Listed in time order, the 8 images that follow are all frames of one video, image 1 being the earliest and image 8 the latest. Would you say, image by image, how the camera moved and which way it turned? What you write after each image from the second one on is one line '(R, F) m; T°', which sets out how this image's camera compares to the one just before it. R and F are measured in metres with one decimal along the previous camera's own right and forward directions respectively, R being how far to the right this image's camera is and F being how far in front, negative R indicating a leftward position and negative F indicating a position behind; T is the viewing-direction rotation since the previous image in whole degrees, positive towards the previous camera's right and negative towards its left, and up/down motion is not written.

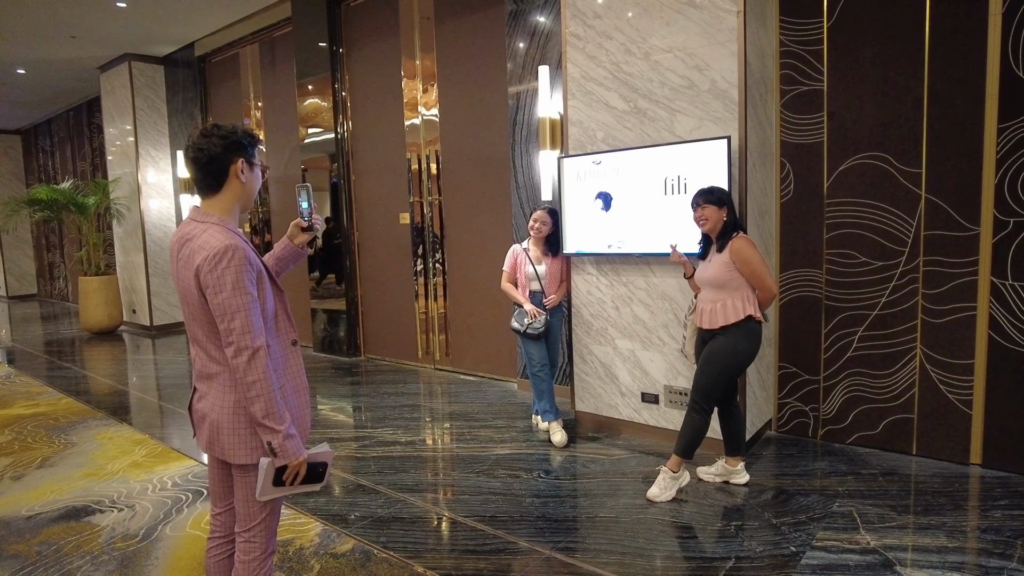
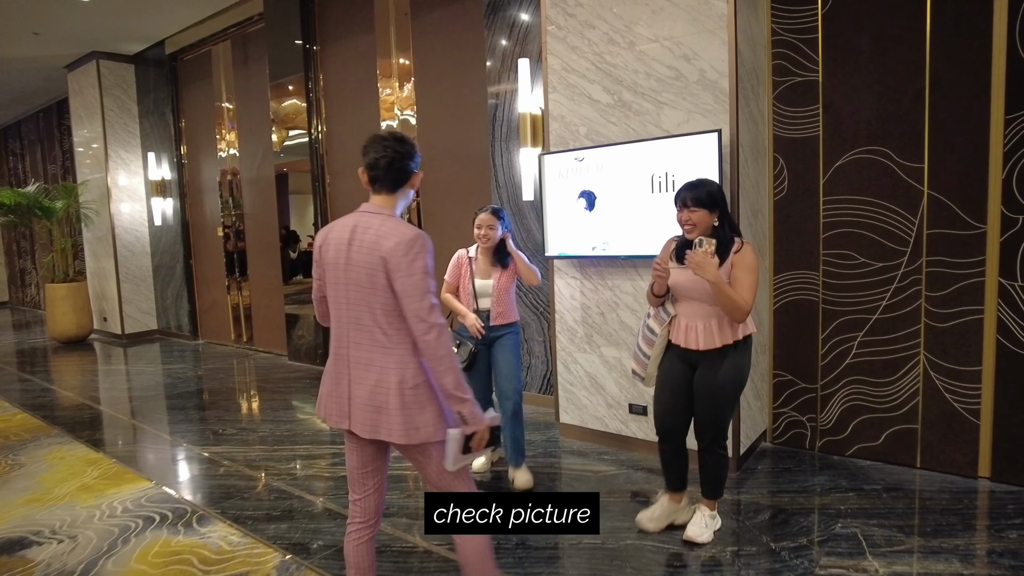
(+0.1, +0.2) m; +1°
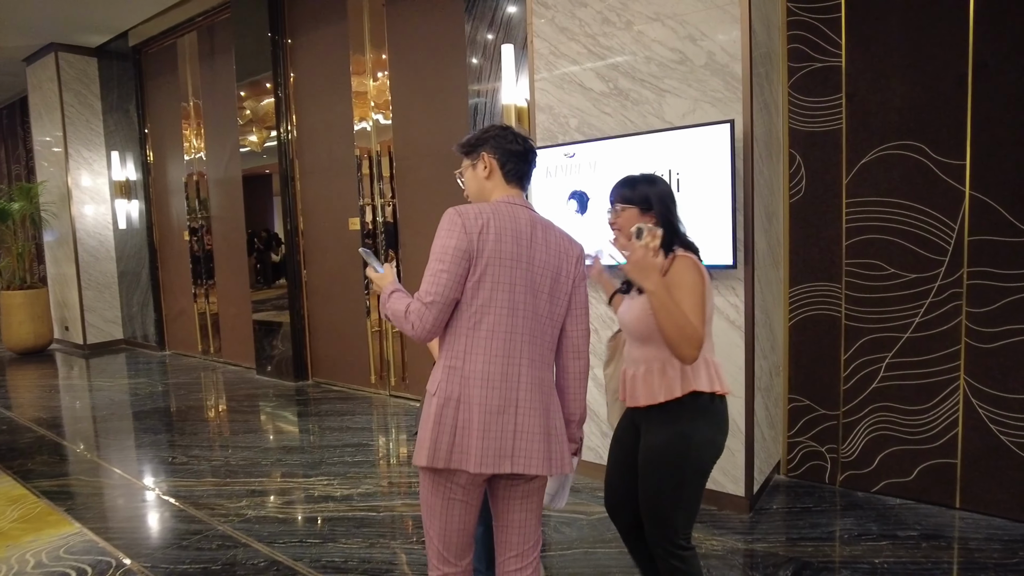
(0.0, +0.4) m; +1°
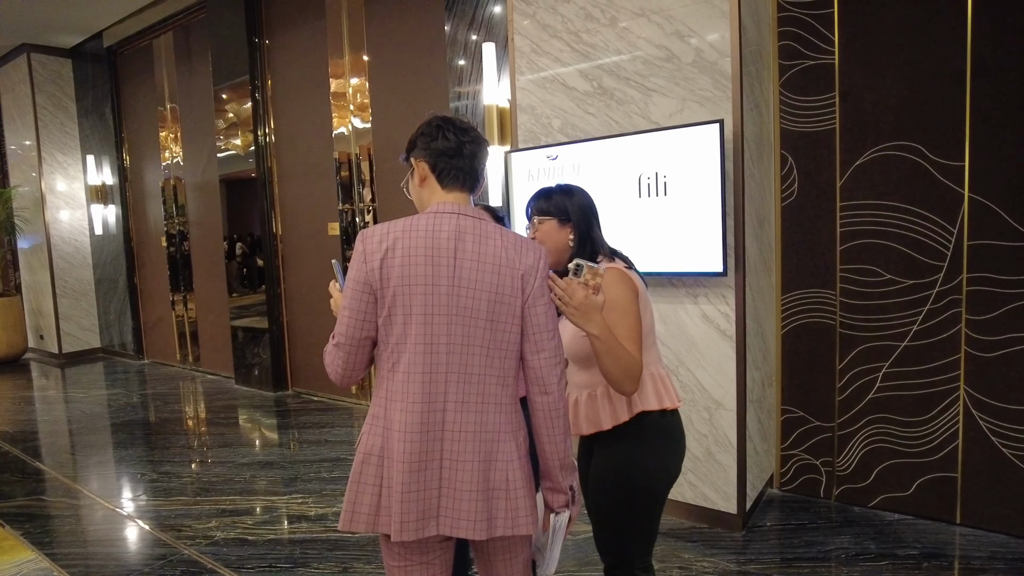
(0.0, +0.1) m; +1°
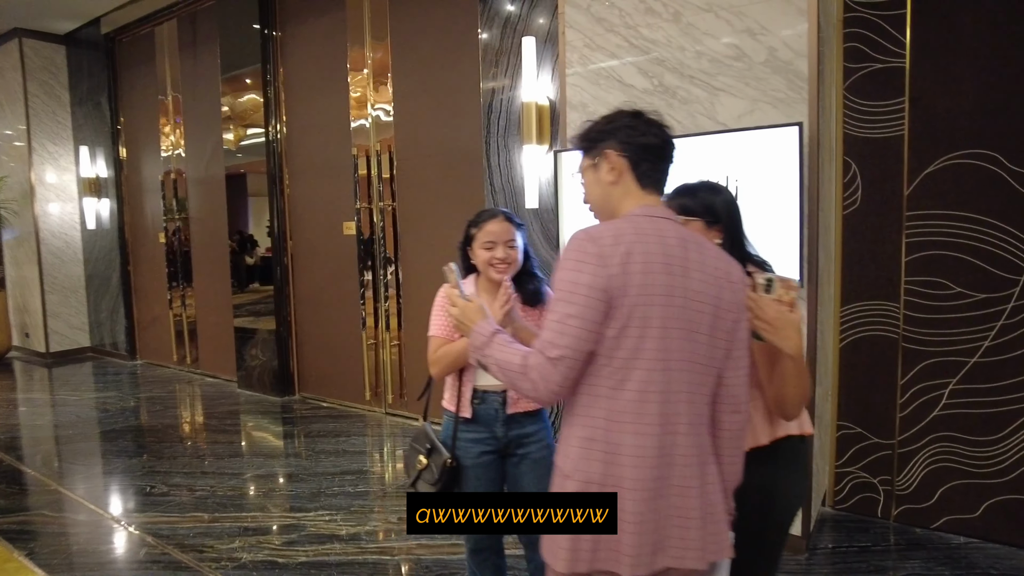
(-0.3, +0.2) m; +2°
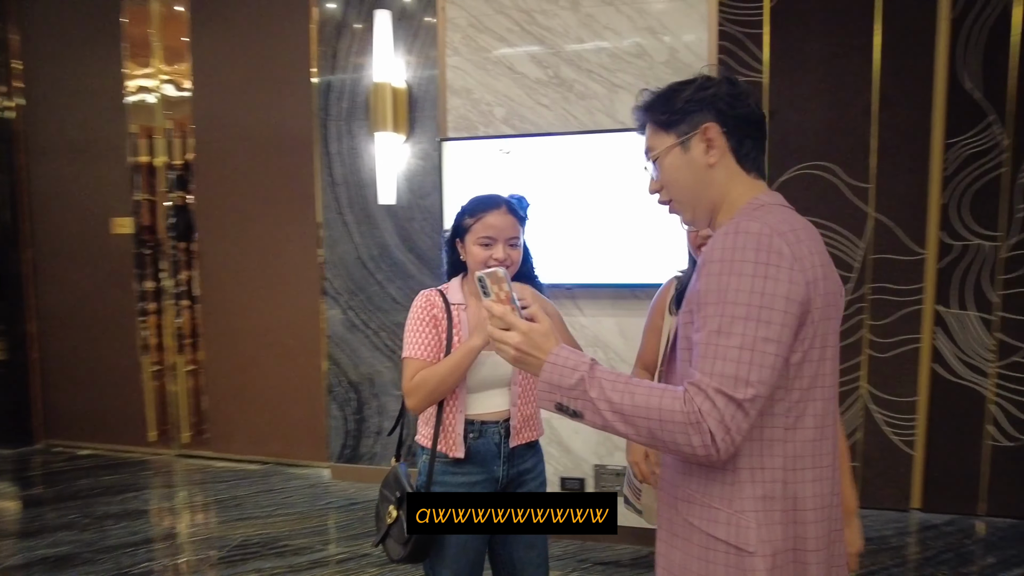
(-0.5, +0.4) m; +22°
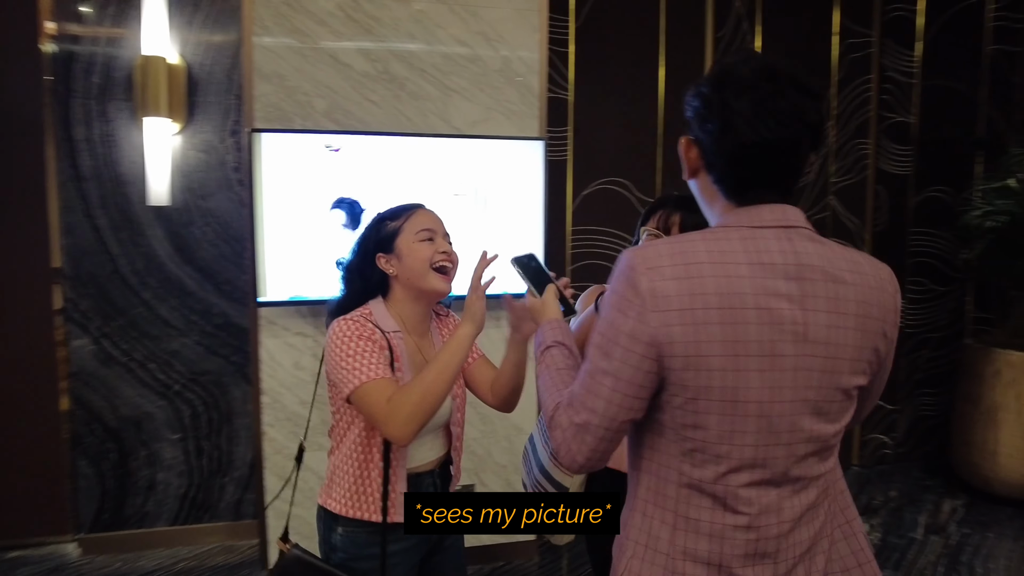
(-0.4, +0.2) m; +25°
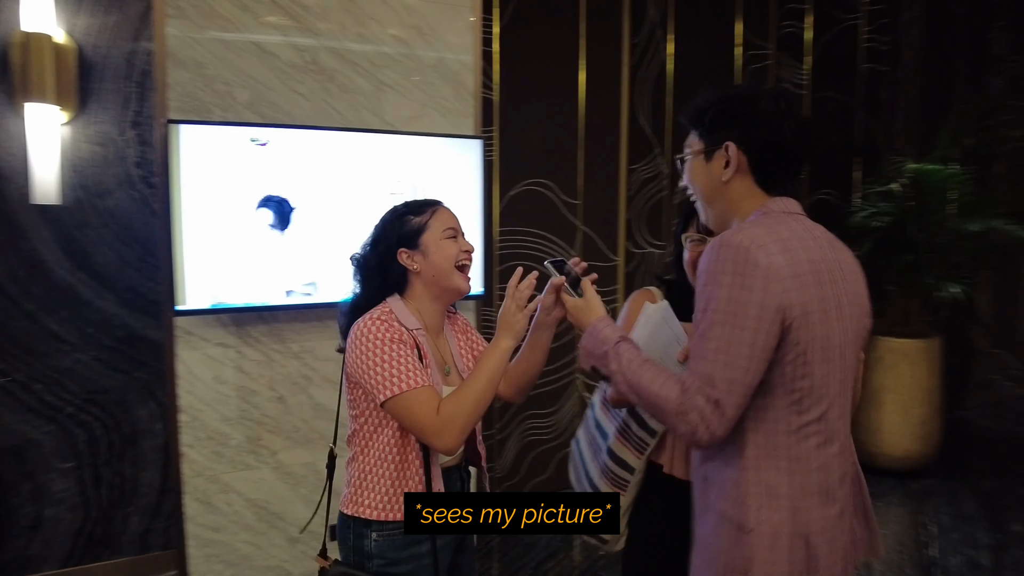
(-0.2, +0.1) m; +10°
